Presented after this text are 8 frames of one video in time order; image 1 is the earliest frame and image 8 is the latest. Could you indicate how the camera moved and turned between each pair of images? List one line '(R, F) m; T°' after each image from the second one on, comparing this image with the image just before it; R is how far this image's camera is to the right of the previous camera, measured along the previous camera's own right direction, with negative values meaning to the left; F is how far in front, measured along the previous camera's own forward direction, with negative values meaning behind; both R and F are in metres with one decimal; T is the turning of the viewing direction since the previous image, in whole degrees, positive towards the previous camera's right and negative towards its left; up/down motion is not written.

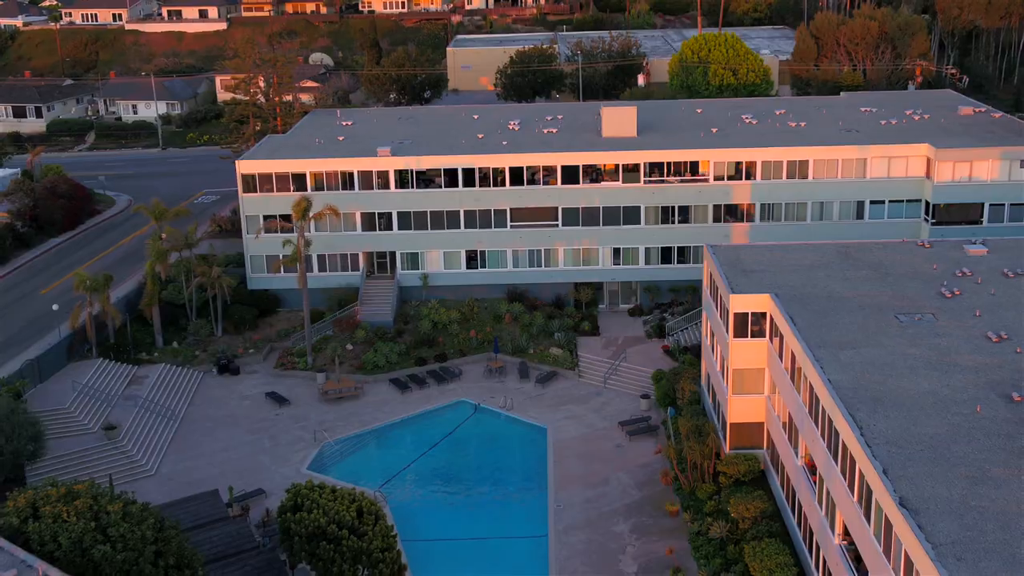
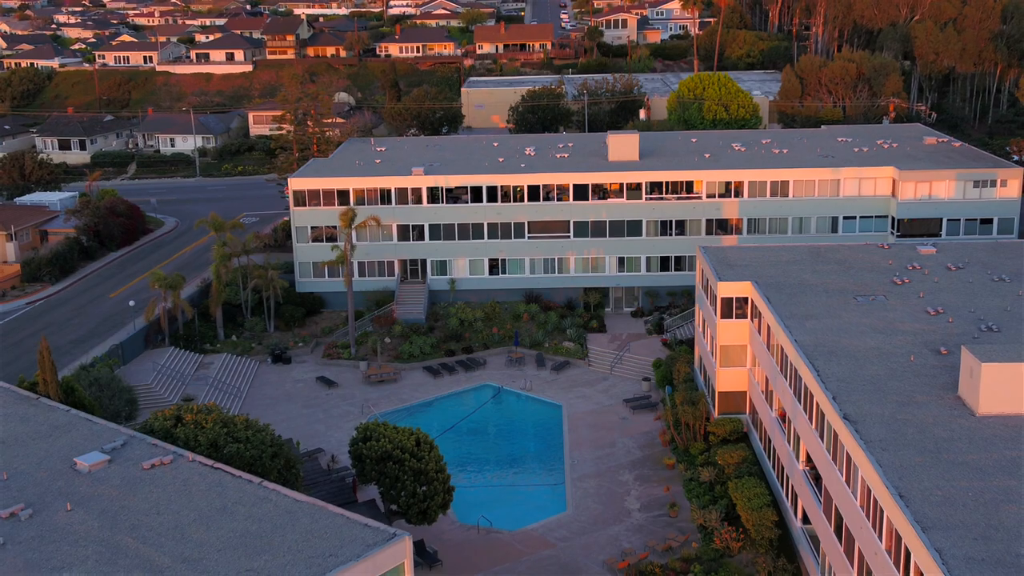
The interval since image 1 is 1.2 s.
(-0.8, -6.3) m; 0°
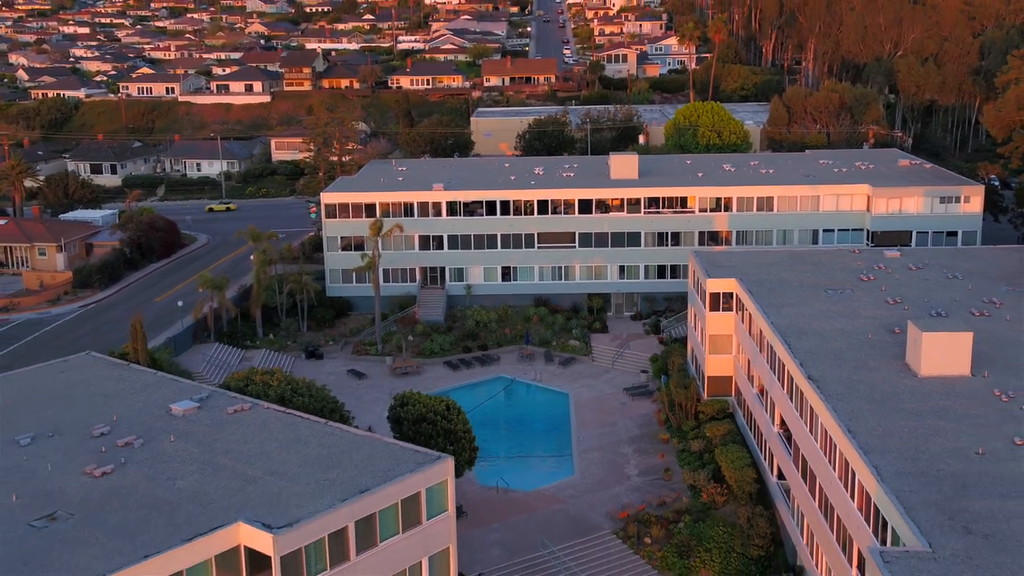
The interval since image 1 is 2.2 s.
(-0.5, -5.4) m; 0°
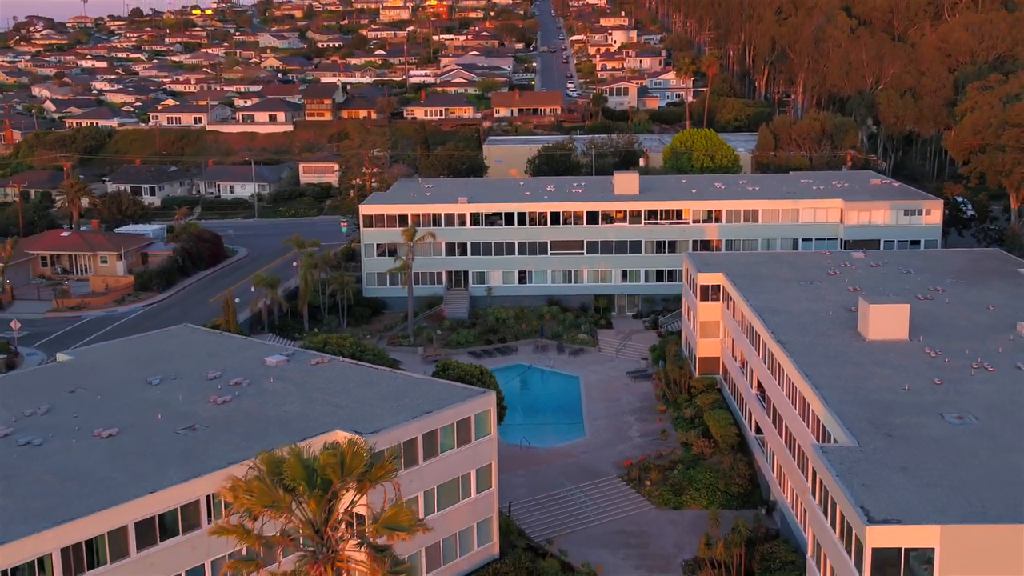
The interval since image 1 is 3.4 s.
(-0.8, -7.6) m; 0°
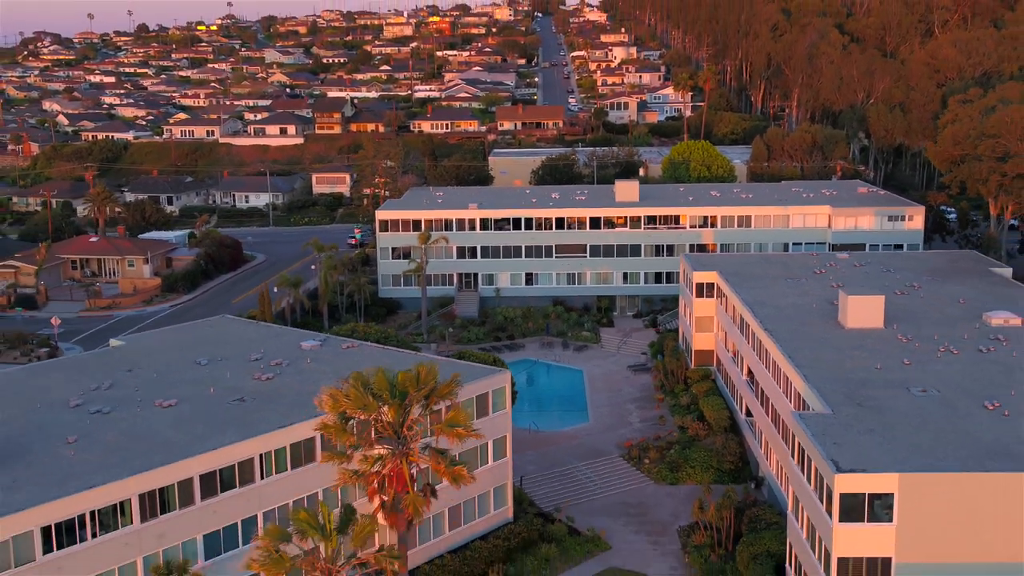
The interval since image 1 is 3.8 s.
(-0.4, -4.0) m; 0°
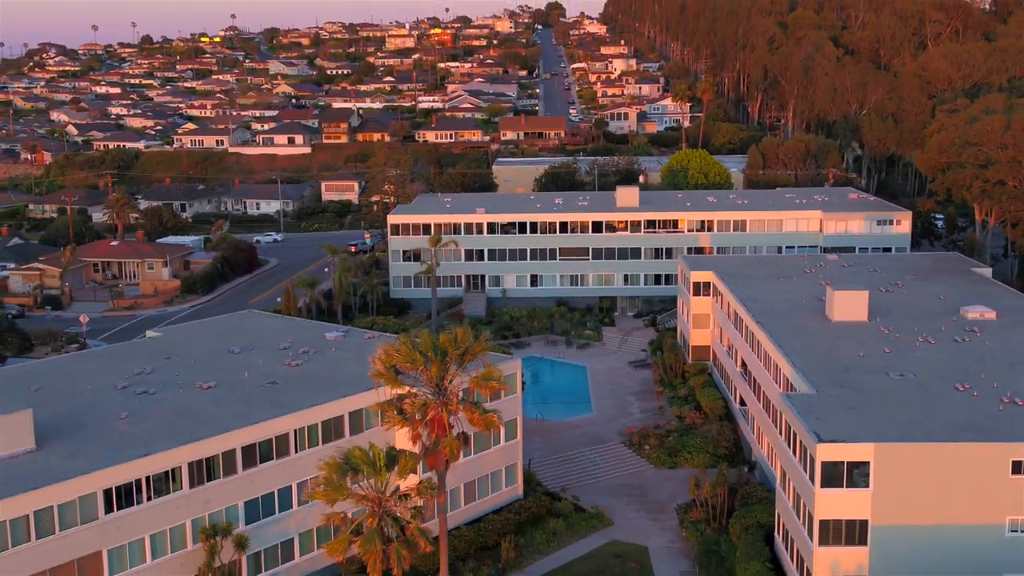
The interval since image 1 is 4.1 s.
(-0.4, -3.2) m; 0°
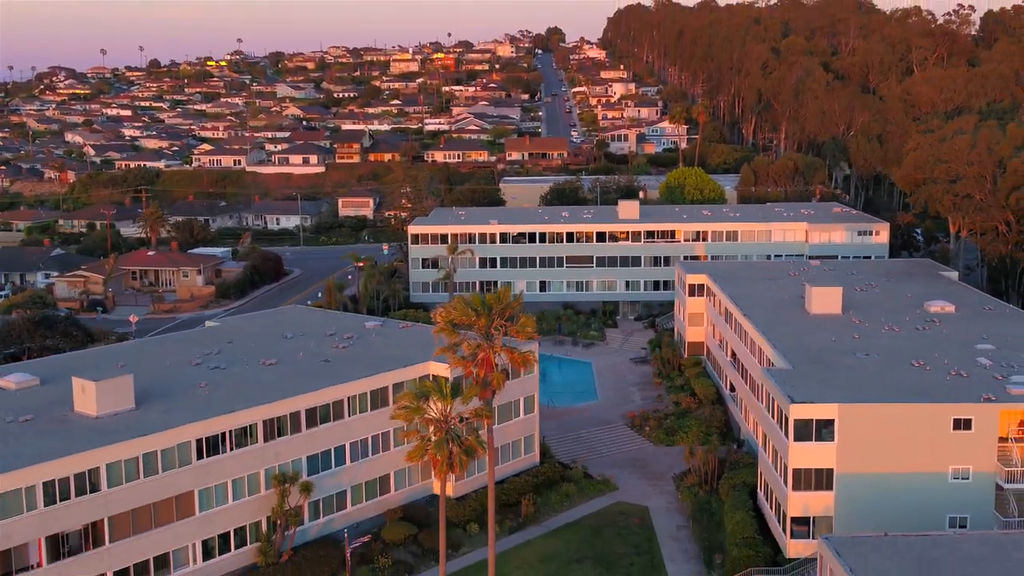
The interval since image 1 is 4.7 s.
(-0.8, -6.3) m; 0°
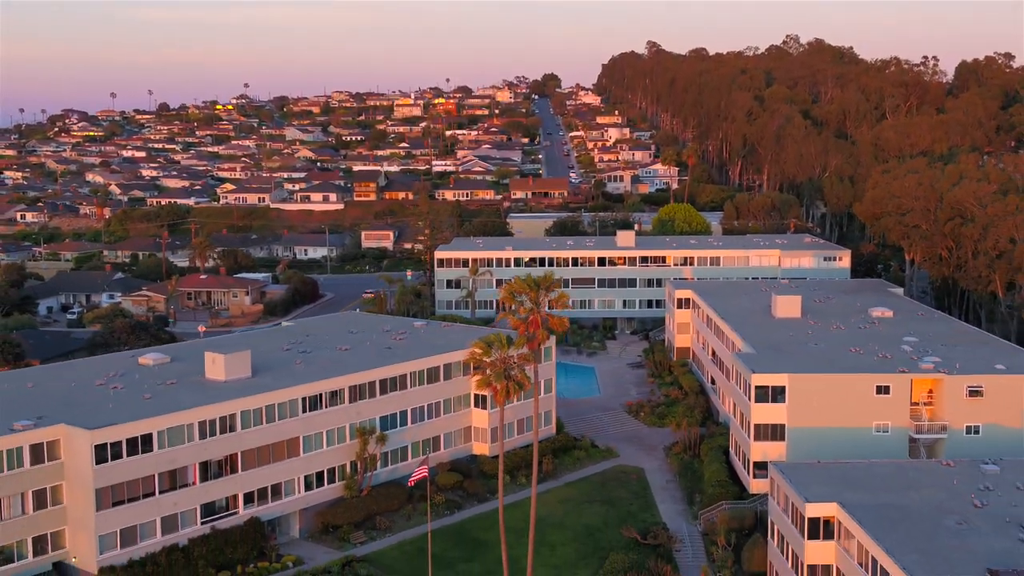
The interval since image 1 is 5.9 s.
(-1.4, -12.0) m; 0°
